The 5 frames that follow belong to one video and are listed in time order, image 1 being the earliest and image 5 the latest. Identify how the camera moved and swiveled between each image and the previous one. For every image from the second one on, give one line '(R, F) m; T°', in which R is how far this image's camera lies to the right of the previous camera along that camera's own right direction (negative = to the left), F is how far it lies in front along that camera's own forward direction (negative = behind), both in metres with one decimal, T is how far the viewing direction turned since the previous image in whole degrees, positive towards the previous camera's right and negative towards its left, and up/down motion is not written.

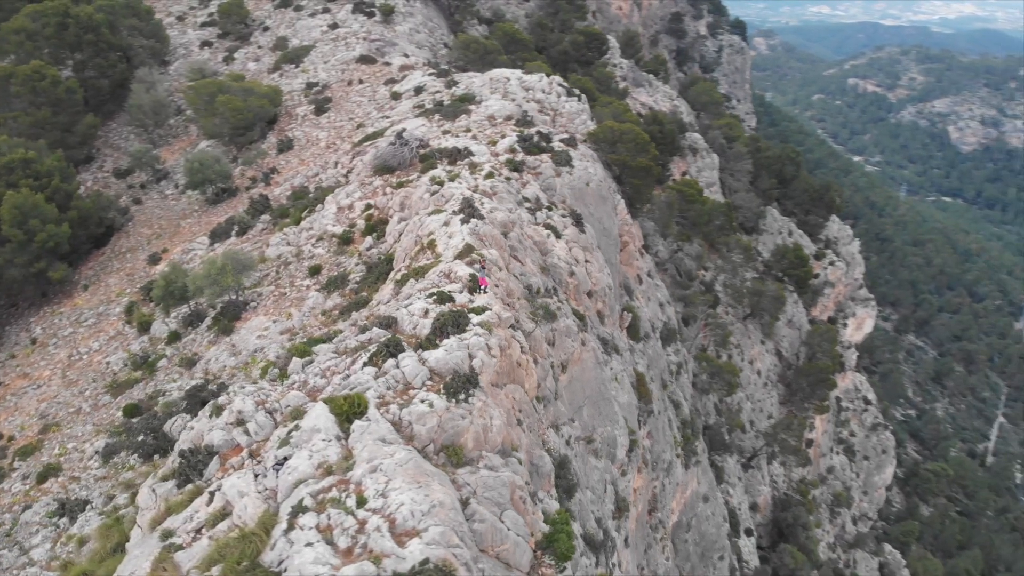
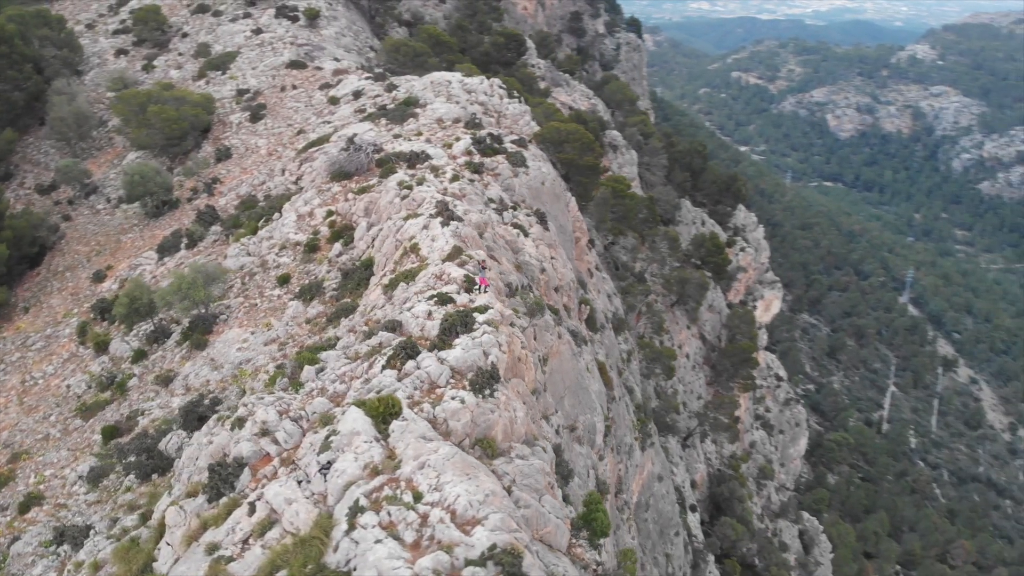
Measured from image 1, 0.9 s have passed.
(-2.4, -0.7) m; +7°
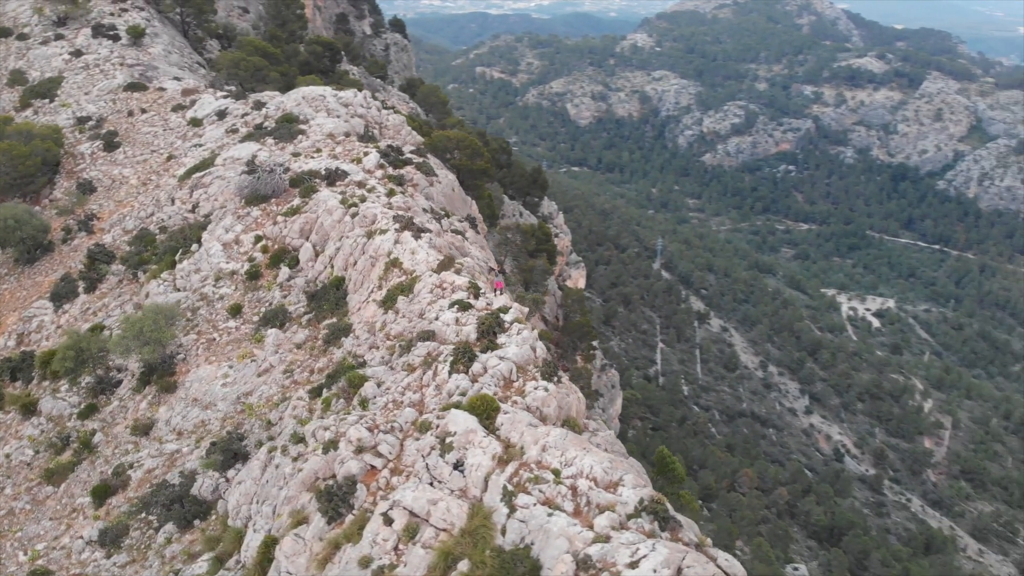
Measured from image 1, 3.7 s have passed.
(-6.7, -1.1) m; +17°
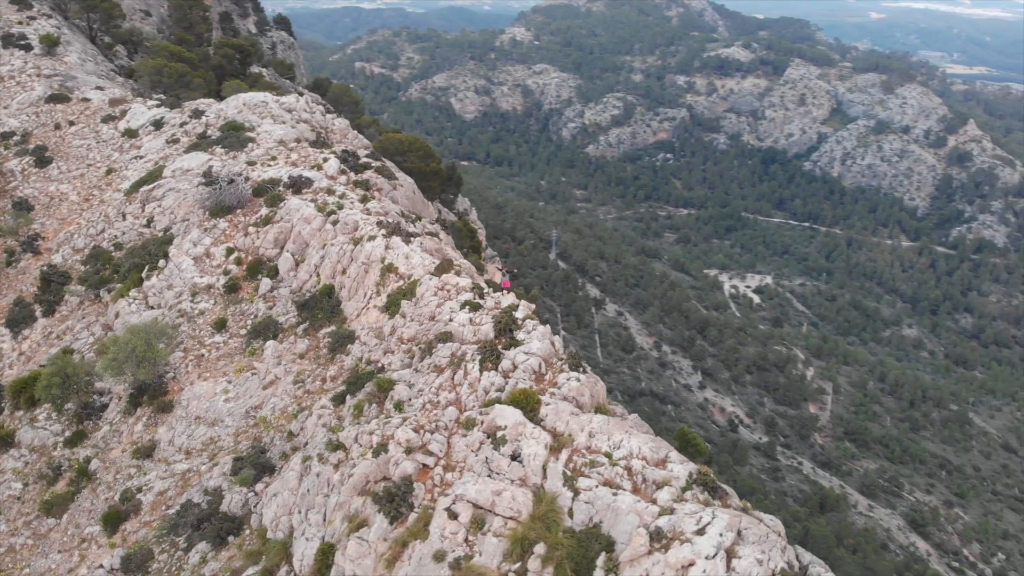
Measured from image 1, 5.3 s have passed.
(-3.3, -0.7) m; +8°
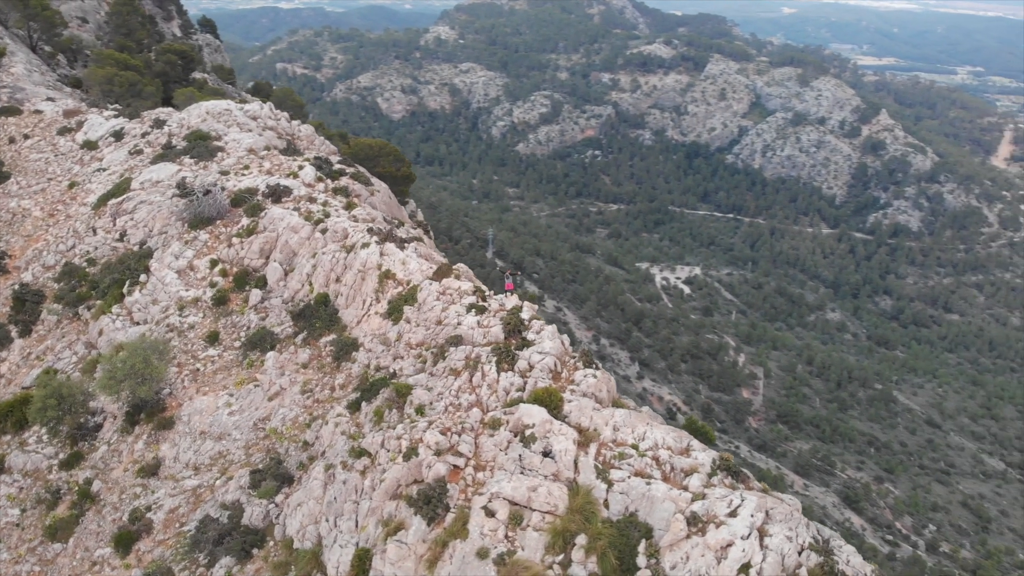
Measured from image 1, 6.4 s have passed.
(-2.1, -0.5) m; +5°
